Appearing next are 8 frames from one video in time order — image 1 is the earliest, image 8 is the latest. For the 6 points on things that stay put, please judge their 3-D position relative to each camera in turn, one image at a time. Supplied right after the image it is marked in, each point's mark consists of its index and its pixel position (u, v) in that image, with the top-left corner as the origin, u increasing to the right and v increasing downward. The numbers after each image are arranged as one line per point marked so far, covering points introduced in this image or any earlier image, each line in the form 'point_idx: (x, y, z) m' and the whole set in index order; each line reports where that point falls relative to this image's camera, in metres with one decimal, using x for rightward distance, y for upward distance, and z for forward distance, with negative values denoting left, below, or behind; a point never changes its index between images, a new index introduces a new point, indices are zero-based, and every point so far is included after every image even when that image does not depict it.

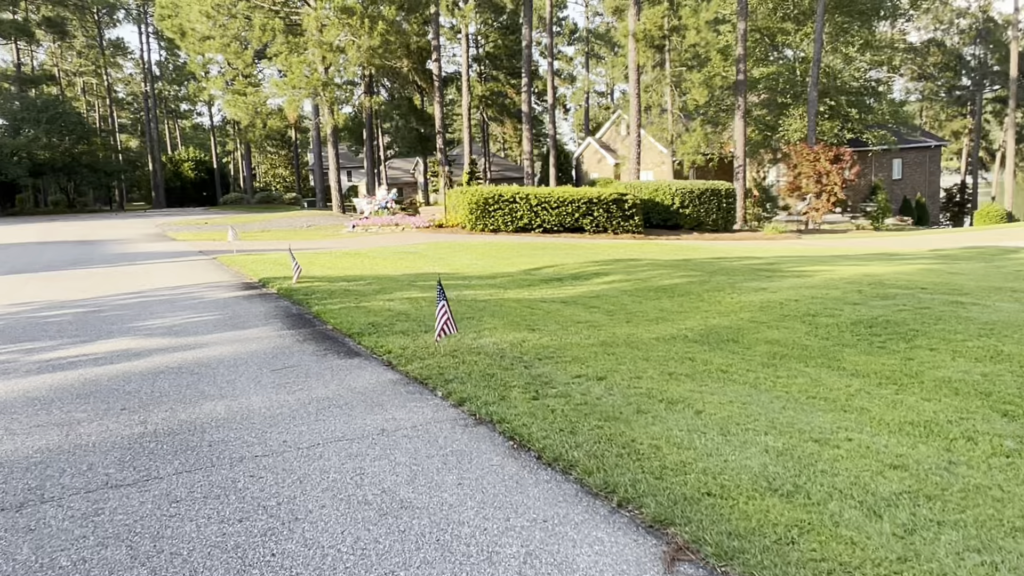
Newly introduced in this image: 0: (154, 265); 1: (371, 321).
0: (-5.6, +0.4, +12.6) m
1: (-1.2, -0.3, +6.7) m
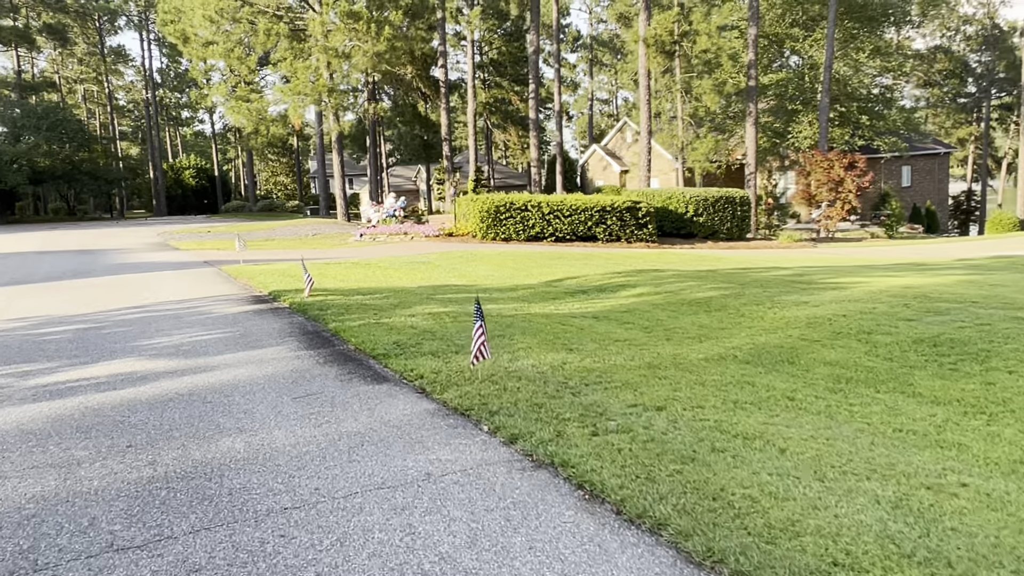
0: (-5.3, +0.2, +12.1) m
1: (-0.9, -0.4, +6.2) m
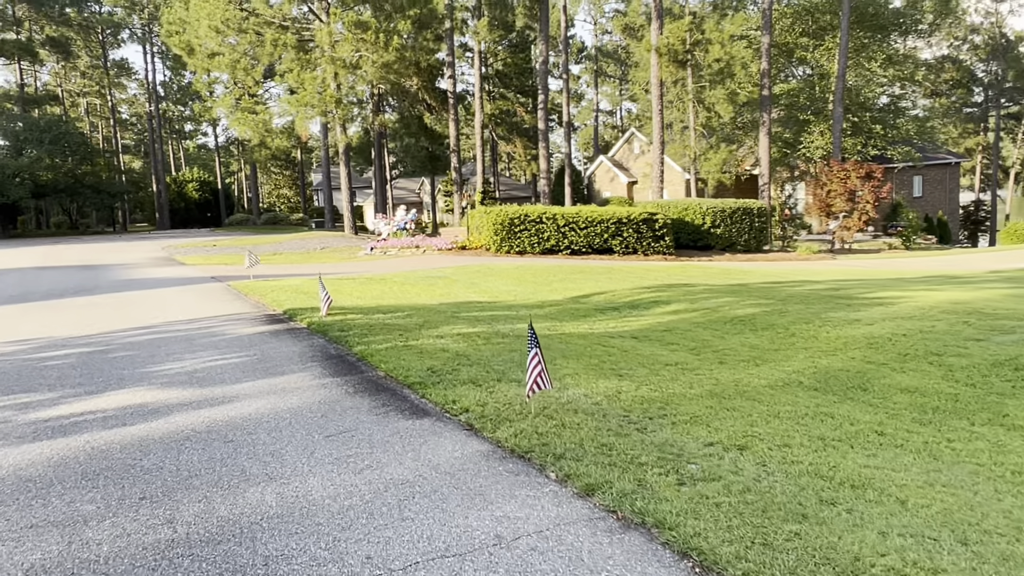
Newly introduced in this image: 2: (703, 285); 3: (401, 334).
0: (-5.0, -0.1, +11.6) m
1: (-0.6, -0.5, +5.7) m
2: (+2.7, 0.0, +11.3) m
3: (-1.0, -0.4, +7.1) m
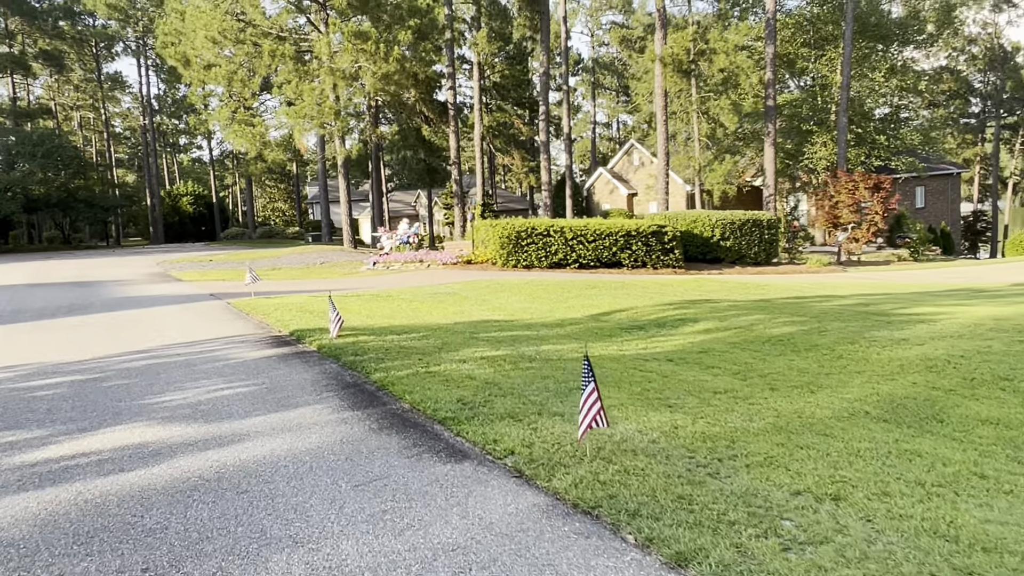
0: (-4.8, -0.3, +11.1) m
1: (-0.3, -0.7, +5.1) m
2: (+2.9, -0.2, +10.8) m
3: (-0.7, -0.6, +6.6) m
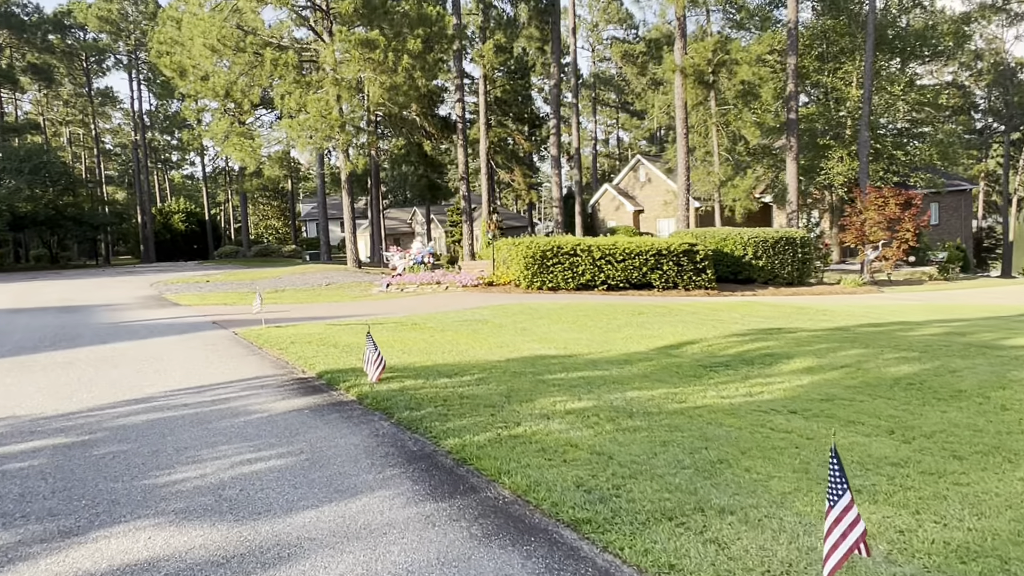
0: (-4.2, -0.7, +9.7) m
1: (+0.3, -0.9, +3.8) m
2: (+3.4, -0.5, +9.5) m
3: (-0.1, -0.8, +5.3) m
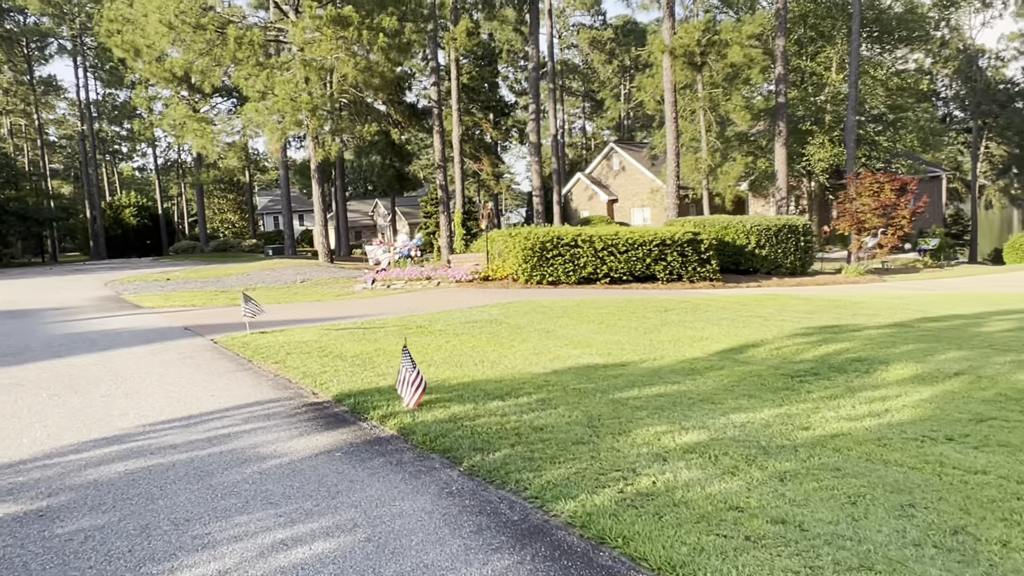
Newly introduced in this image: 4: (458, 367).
0: (-3.9, -0.7, +8.3) m
1: (+0.9, -0.9, +2.6) m
2: (+3.7, -0.4, +8.5) m
3: (+0.4, -0.8, +4.0) m
4: (-0.5, -0.6, +6.6) m
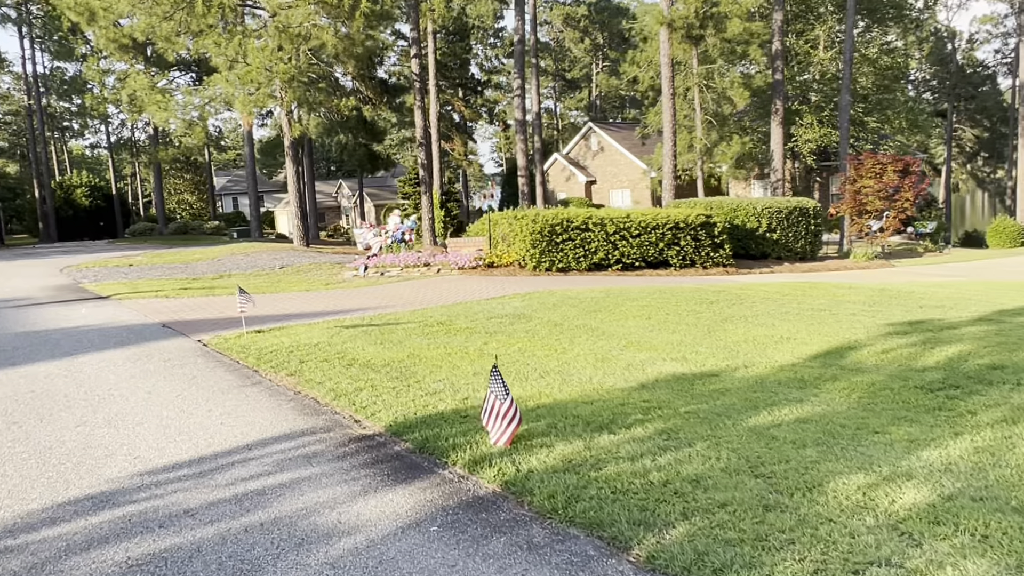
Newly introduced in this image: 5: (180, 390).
0: (-3.5, -0.6, +6.8) m
1: (+1.6, -1.0, +1.4) m
2: (+4.1, -0.3, +7.4) m
3: (+1.0, -0.8, +2.8) m
4: (0.0, -0.6, +5.4) m
5: (-2.3, -0.7, +5.5) m
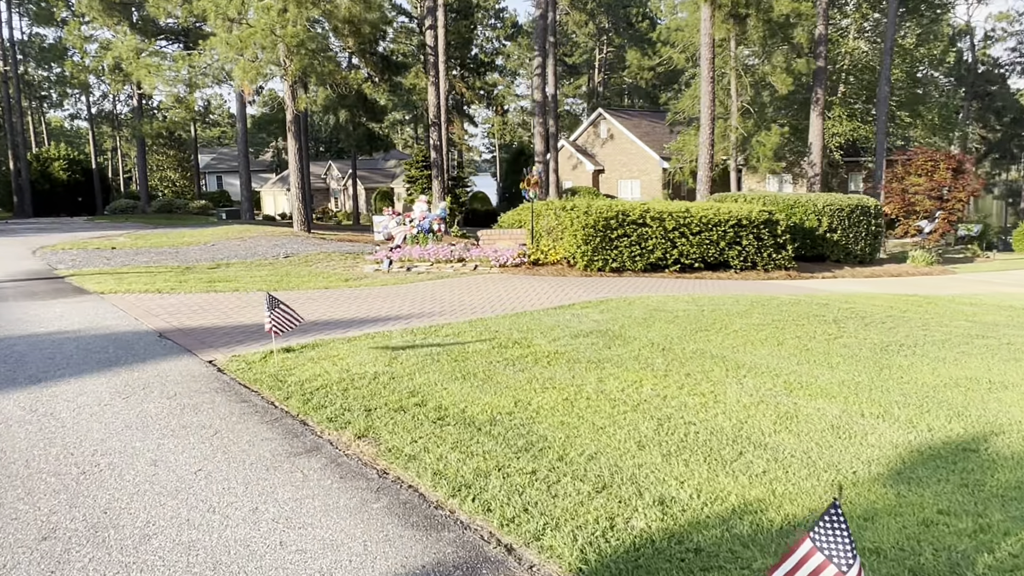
0: (-2.7, -0.7, +5.0) m
1: (+2.5, -1.2, -0.3) m
2: (+4.9, -0.6, +5.7) m
3: (+1.9, -1.1, +1.1) m
4: (+0.9, -0.8, +3.6) m
5: (-1.4, -0.8, +3.7) m
